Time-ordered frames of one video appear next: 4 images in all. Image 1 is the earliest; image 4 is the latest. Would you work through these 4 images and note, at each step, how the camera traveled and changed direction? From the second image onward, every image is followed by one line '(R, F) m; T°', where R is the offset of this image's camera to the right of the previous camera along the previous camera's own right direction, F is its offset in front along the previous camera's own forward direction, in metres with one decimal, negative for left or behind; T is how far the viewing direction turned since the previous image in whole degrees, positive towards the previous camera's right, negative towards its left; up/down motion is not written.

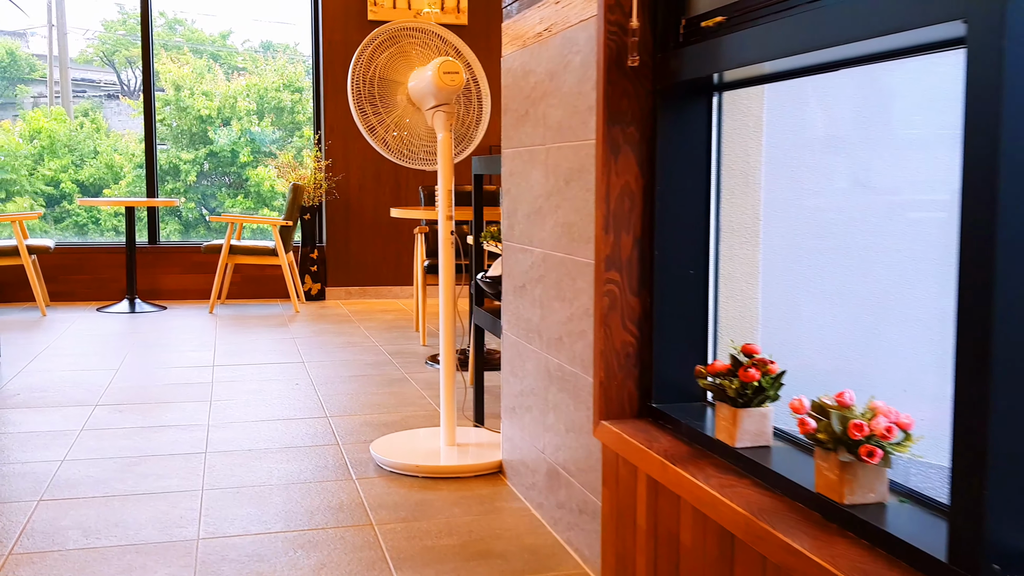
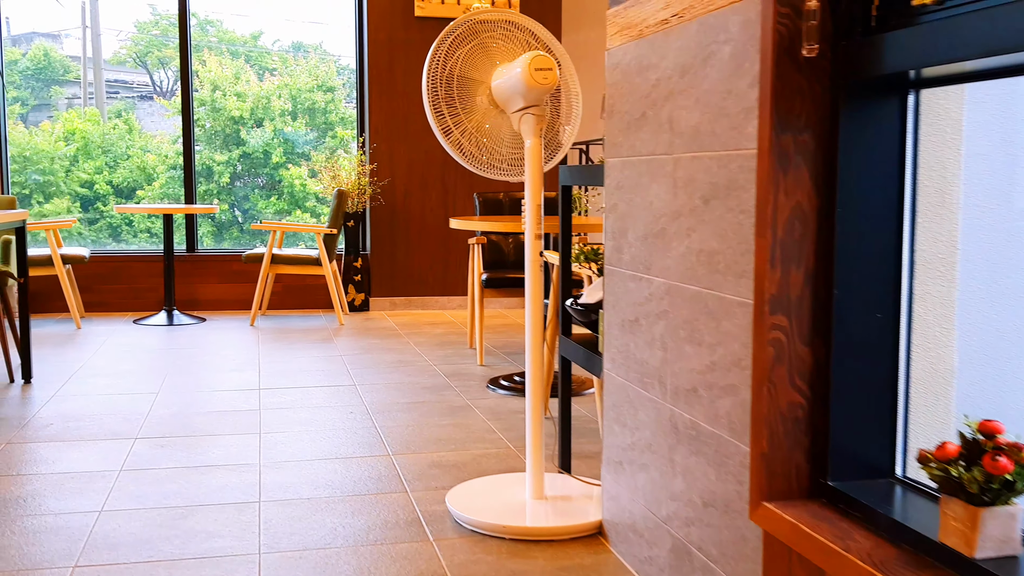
(-0.2, +0.4) m; -2°
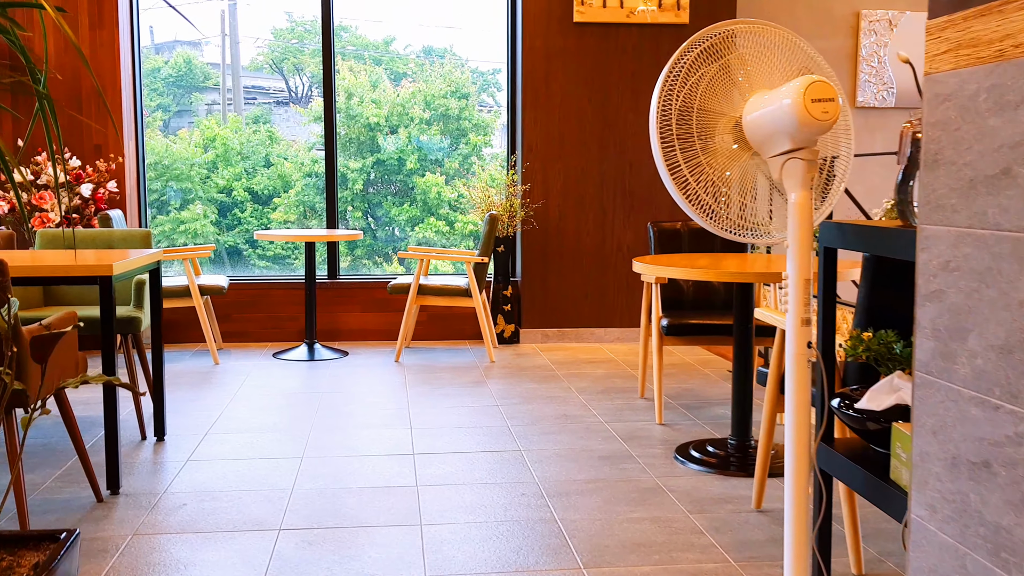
(-0.2, +0.5) m; -7°
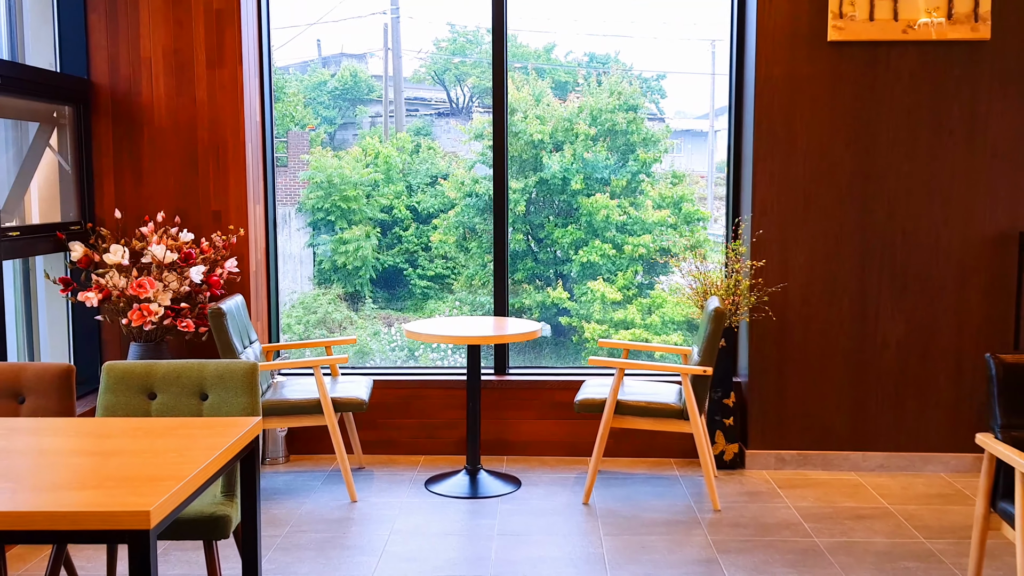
(-0.3, +1.3) m; -9°
